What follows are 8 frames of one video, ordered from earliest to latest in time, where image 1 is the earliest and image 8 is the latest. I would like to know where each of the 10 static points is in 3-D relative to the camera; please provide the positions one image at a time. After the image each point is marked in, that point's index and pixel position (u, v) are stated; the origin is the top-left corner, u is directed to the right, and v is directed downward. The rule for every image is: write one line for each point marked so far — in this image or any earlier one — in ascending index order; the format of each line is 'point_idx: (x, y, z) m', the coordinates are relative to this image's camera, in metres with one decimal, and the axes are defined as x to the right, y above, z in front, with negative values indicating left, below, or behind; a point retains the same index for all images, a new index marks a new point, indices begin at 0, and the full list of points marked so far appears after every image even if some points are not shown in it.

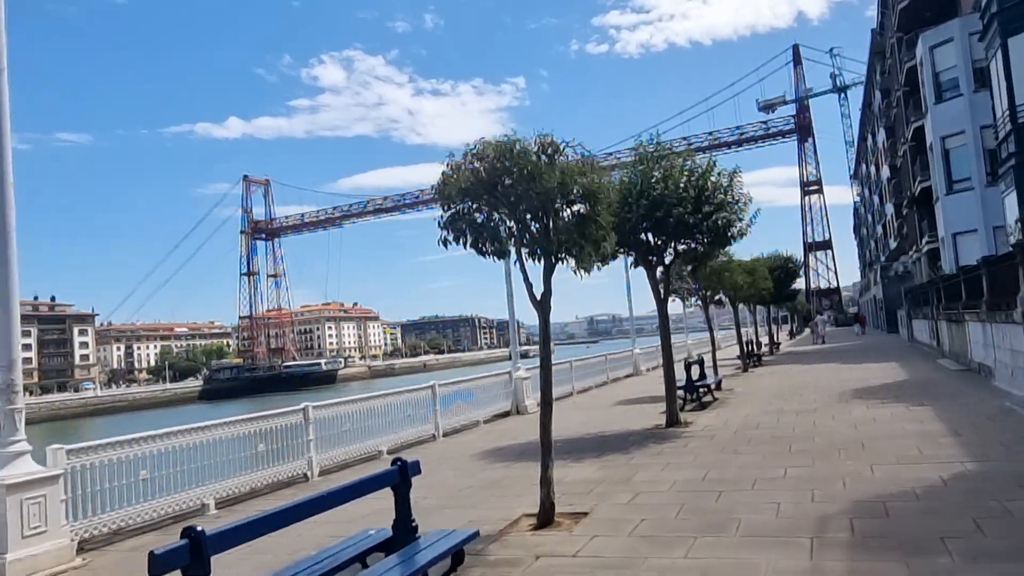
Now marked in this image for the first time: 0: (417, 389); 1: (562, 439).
0: (-1.8, -1.9, +14.7) m
1: (+0.8, -2.6, +13.1) m
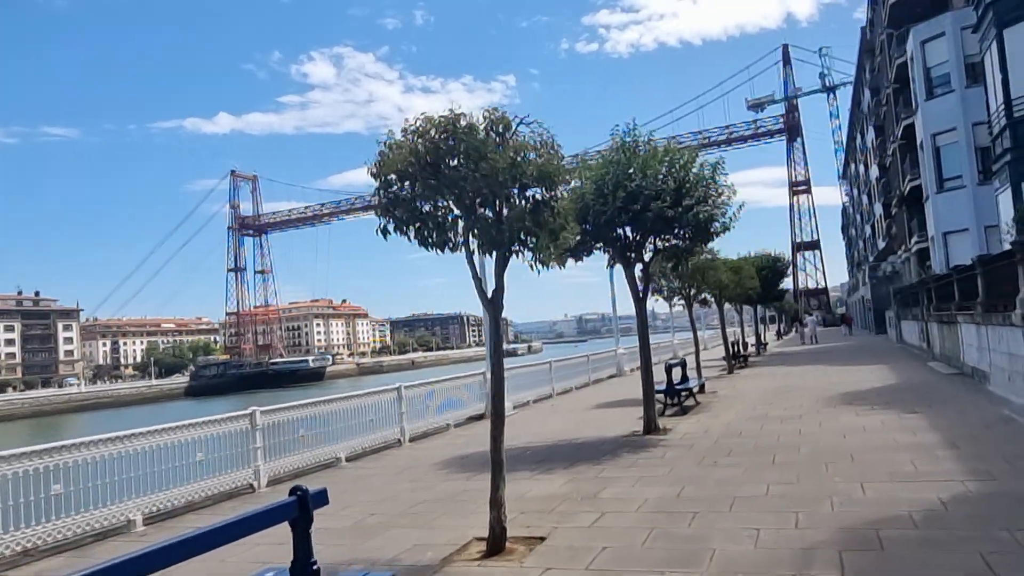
0: (-2.3, -1.9, +13.8) m
1: (+0.3, -2.5, +12.3) m
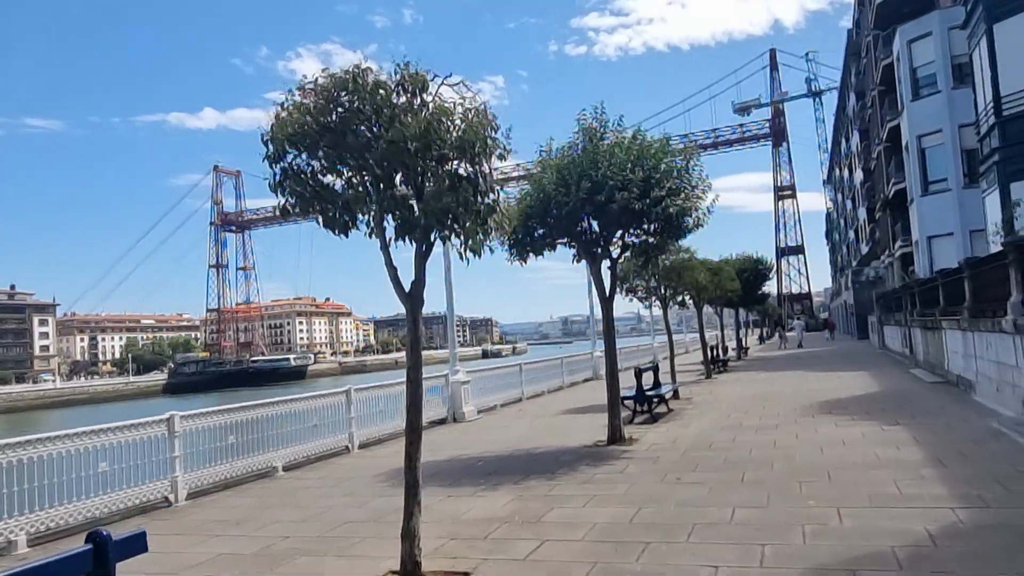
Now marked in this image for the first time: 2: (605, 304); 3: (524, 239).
0: (-3.1, -1.8, +12.8) m
1: (-0.4, -2.5, +11.4) m
2: (+1.4, -0.3, +12.0) m
3: (+0.2, +0.7, +11.5) m
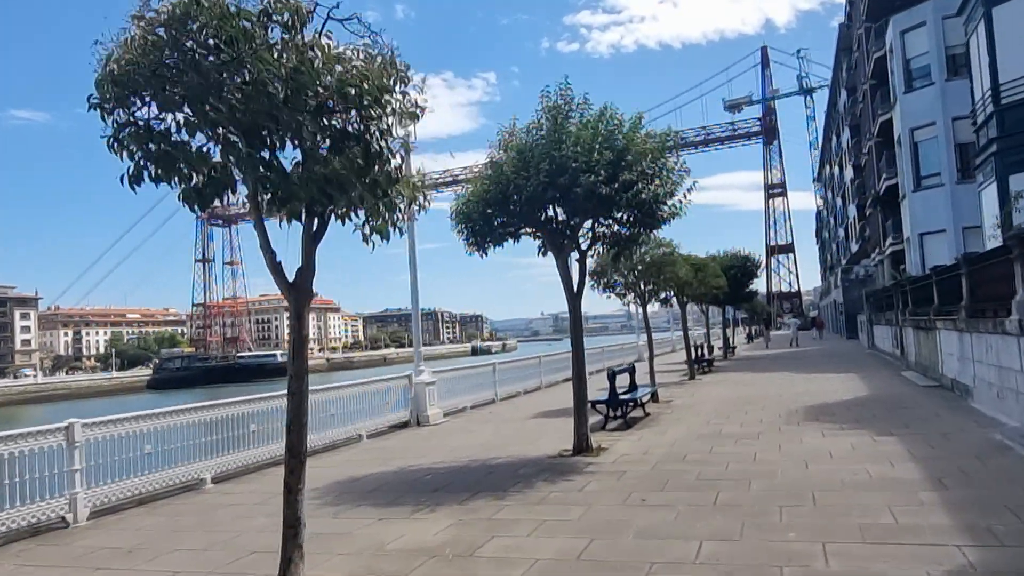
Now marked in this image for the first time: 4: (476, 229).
0: (-3.7, -1.7, +11.7) m
1: (-1.0, -2.4, +10.3) m
2: (+0.8, -0.2, +11.0) m
3: (-0.4, +0.8, +10.4) m
4: (-0.5, +0.8, +10.4) m
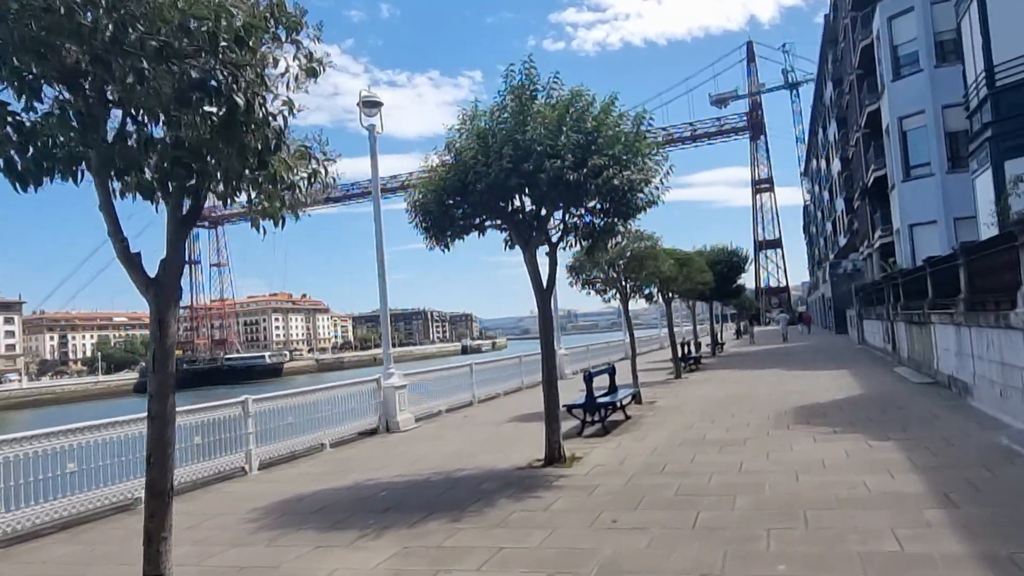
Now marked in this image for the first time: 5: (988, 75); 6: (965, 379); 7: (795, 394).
0: (-4.1, -1.7, +10.8) m
1: (-1.4, -2.4, +9.4) m
2: (+0.4, -0.1, +10.1) m
3: (-0.9, +0.8, +9.5) m
4: (-1.0, +0.8, +9.5) m
5: (+10.2, +4.5, +16.4) m
6: (+7.4, -1.5, +12.5) m
7: (+5.7, -2.2, +15.7) m
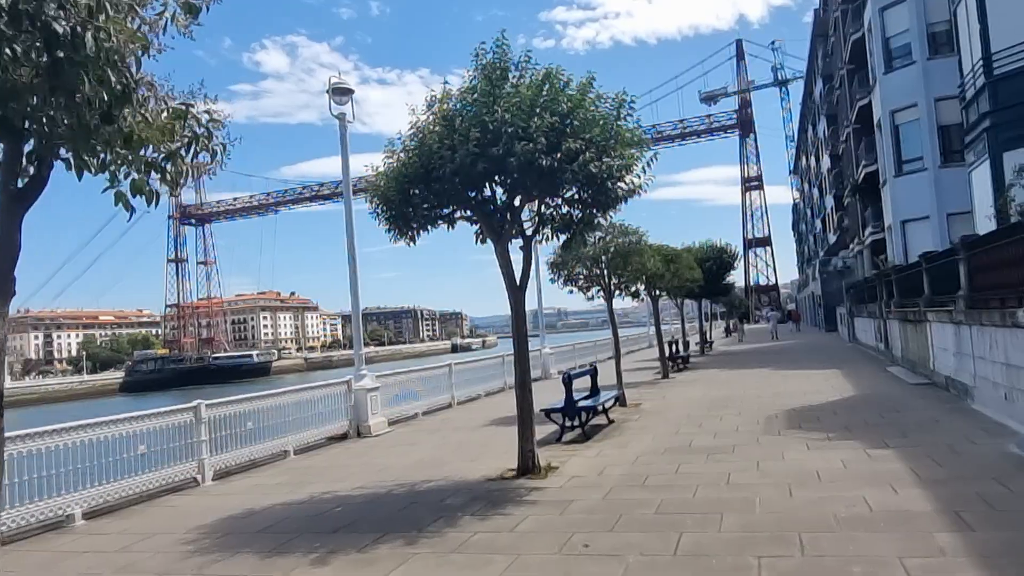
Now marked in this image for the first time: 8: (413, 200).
0: (-4.5, -1.6, +10.0) m
1: (-1.7, -2.3, +8.7) m
2: (0.0, -0.1, +9.4) m
3: (-1.2, +0.9, +8.8) m
4: (-1.3, +0.9, +8.8) m
5: (+9.7, +4.6, +15.8) m
6: (+7.0, -1.4, +11.9) m
7: (+5.3, -2.1, +15.0) m
8: (-1.1, +1.0, +8.7) m
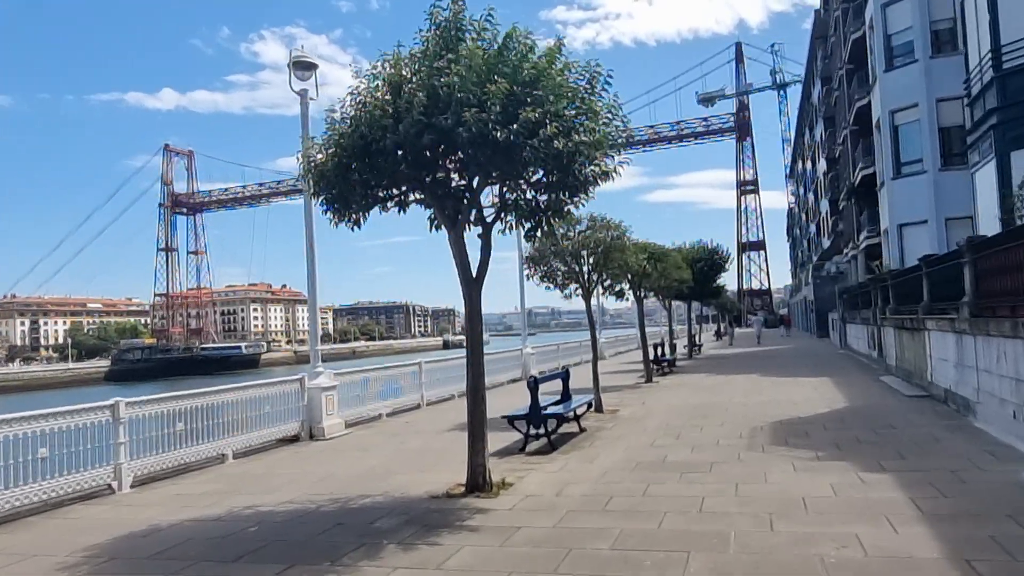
0: (-5.0, -1.4, +8.9) m
1: (-2.3, -2.2, +7.6) m
2: (-0.5, 0.0, +8.3) m
3: (-1.7, +1.0, +7.7) m
4: (-1.8, +1.0, +7.7) m
5: (+9.3, +4.5, +14.8) m
6: (+6.4, -1.5, +10.9) m
7: (+4.7, -2.1, +14.0) m
8: (-1.6, +1.1, +7.6) m
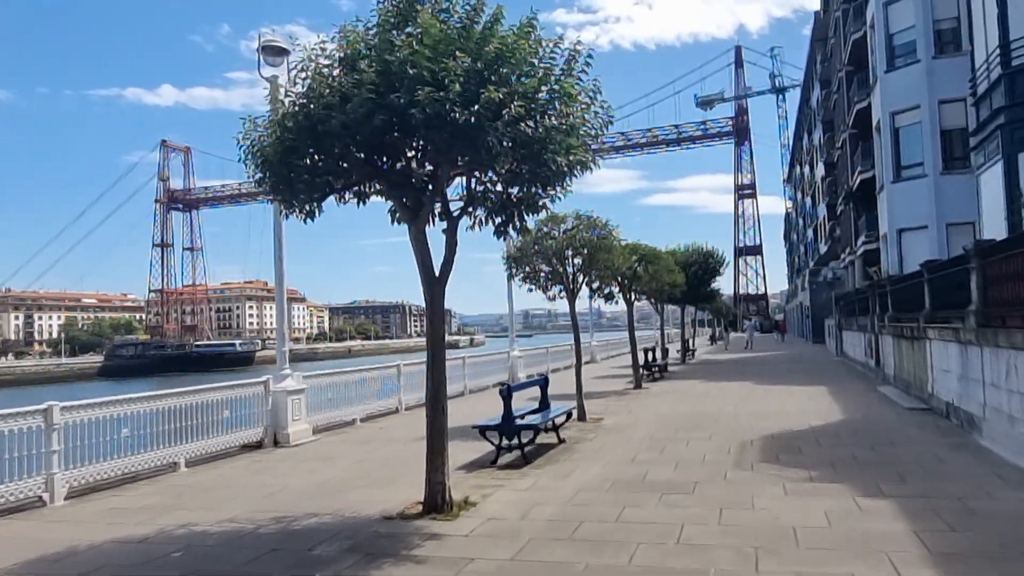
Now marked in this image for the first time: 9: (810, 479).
0: (-5.4, -1.4, +8.2) m
1: (-2.6, -2.2, +6.9) m
2: (-0.8, 0.0, +7.6) m
3: (-2.0, +1.0, +7.0) m
4: (-2.1, +1.0, +7.0) m
5: (+9.0, +4.3, +14.1) m
6: (+6.1, -1.6, +10.2) m
7: (+4.4, -2.2, +13.3) m
8: (-1.9, +1.1, +6.9) m
9: (+3.0, -1.9, +7.8) m
